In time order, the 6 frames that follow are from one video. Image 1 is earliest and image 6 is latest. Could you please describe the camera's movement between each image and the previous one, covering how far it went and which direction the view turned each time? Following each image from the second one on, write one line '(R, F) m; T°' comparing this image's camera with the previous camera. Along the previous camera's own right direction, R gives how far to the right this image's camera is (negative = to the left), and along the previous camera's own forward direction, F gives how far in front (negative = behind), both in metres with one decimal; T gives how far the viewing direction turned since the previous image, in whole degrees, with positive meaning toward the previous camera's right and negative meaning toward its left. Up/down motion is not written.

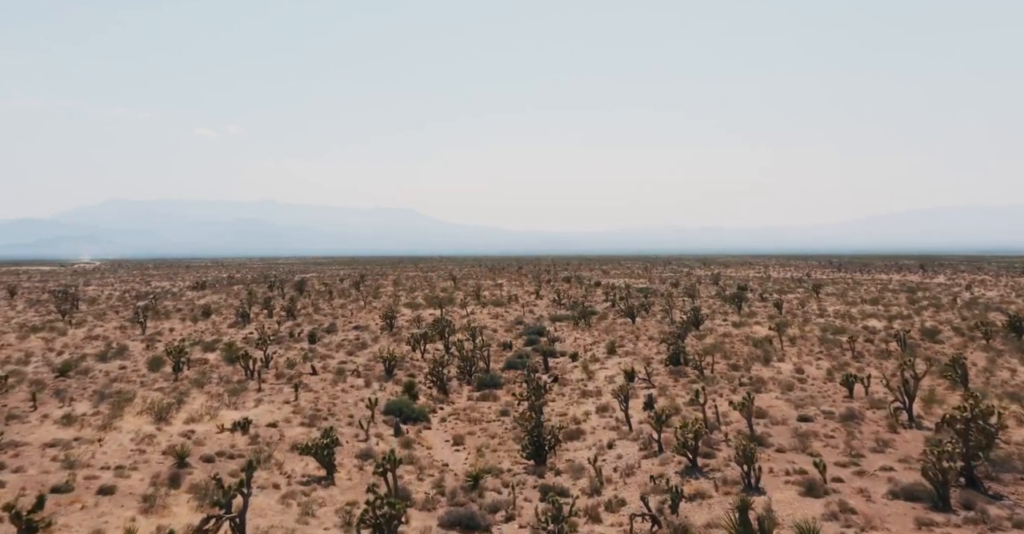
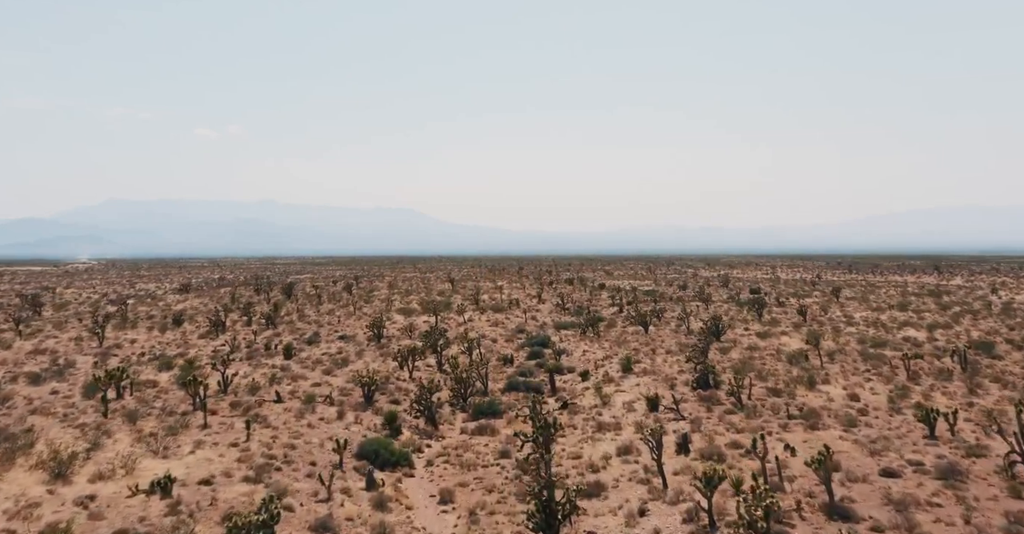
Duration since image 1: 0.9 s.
(0.0, +4.1) m; 0°
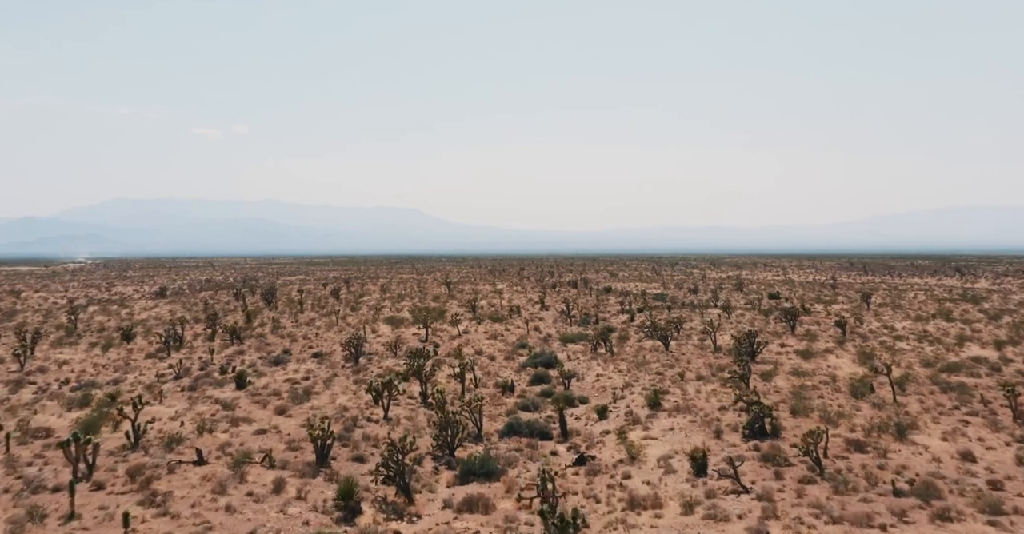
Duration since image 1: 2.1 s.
(0.0, +5.6) m; 0°
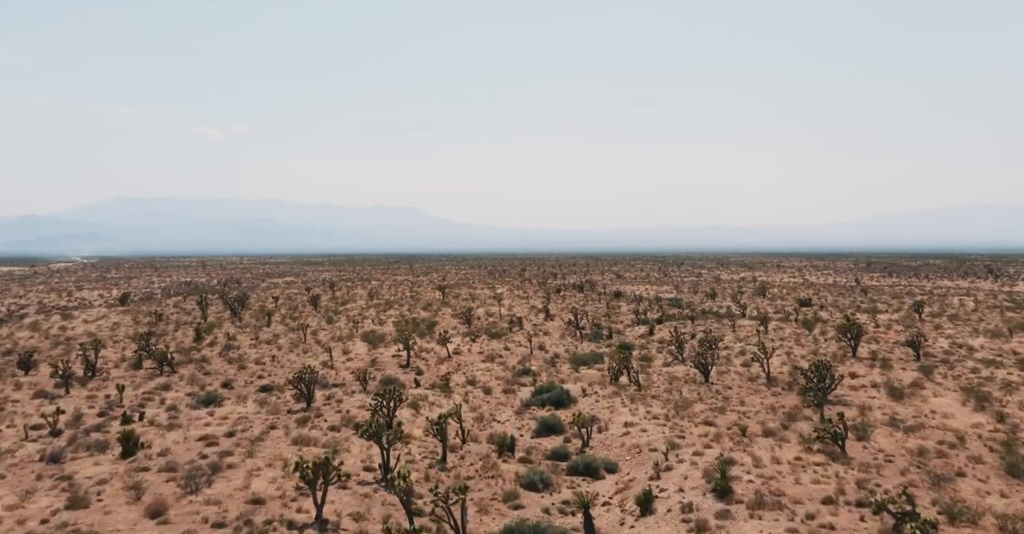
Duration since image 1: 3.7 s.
(0.0, +7.6) m; 0°
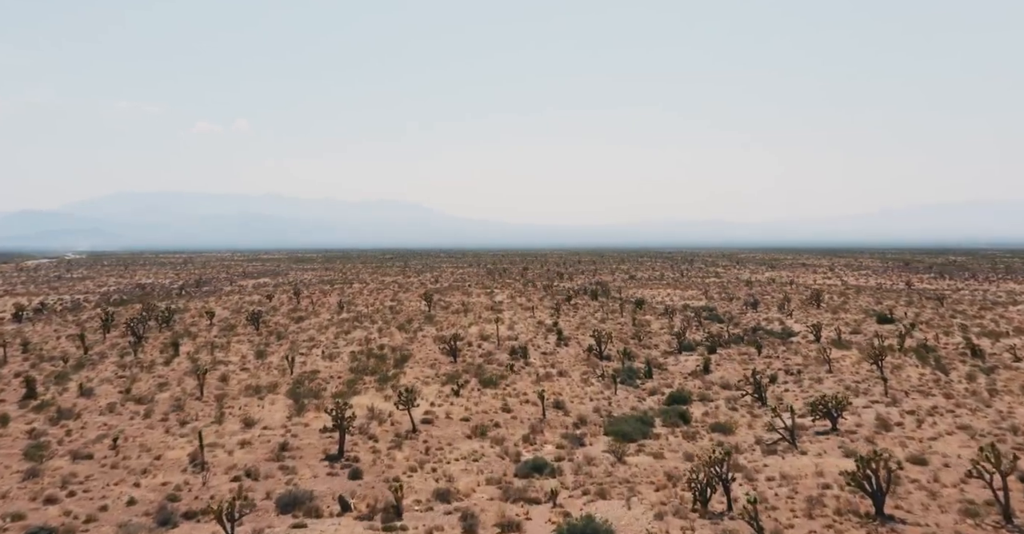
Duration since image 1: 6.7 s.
(0.0, +13.9) m; 0°
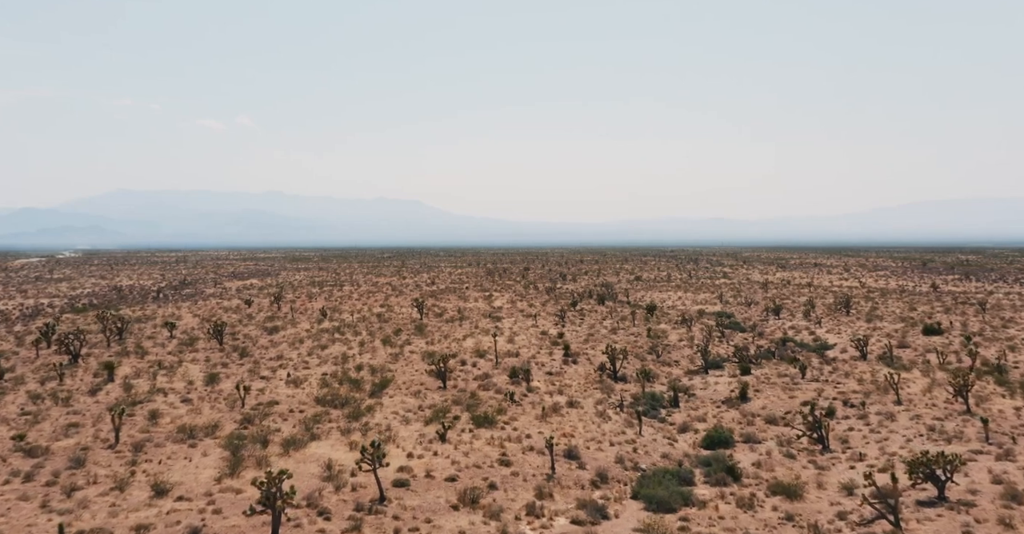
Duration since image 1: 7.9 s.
(0.0, +5.8) m; 0°
